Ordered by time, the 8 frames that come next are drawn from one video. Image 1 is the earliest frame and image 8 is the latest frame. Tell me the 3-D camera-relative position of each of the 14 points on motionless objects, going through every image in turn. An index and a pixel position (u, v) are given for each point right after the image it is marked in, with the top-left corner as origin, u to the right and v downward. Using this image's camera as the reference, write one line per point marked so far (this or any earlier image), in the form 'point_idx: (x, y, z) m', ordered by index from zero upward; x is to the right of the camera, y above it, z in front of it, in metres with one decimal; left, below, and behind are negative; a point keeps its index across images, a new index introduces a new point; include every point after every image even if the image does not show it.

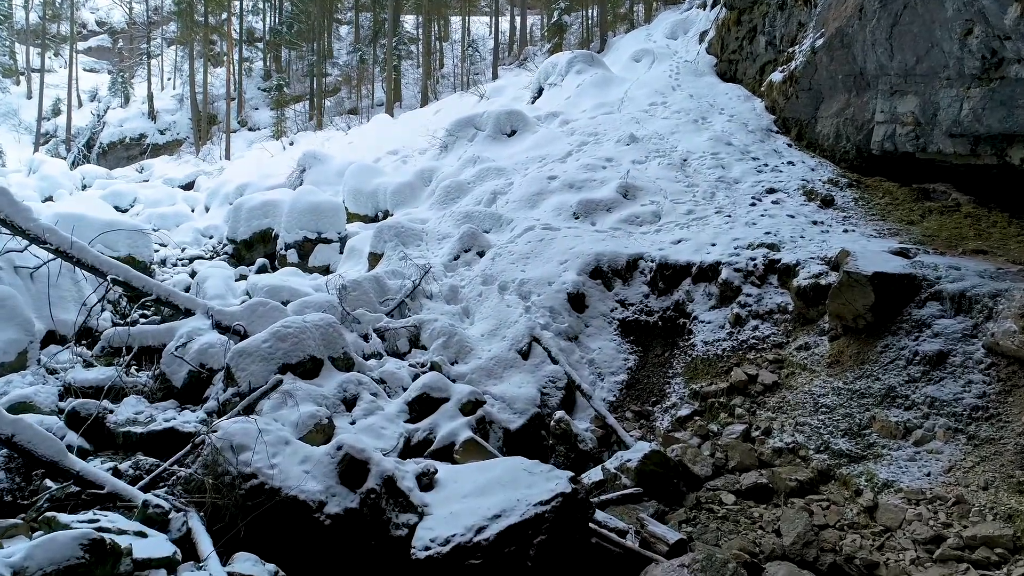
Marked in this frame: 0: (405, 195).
0: (-2.4, +2.0, +15.7) m
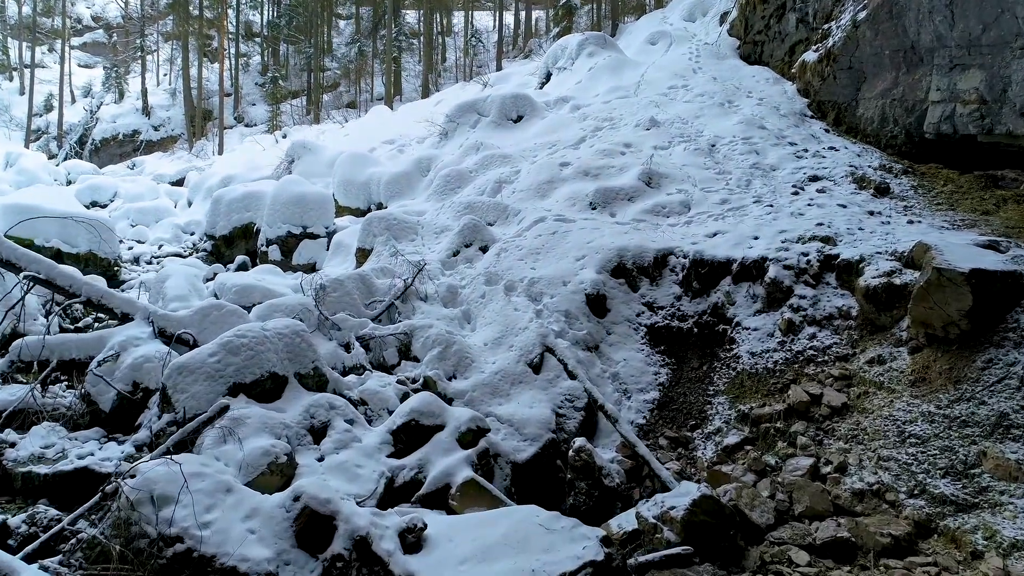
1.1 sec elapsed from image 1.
0: (-2.2, +2.0, +14.2) m
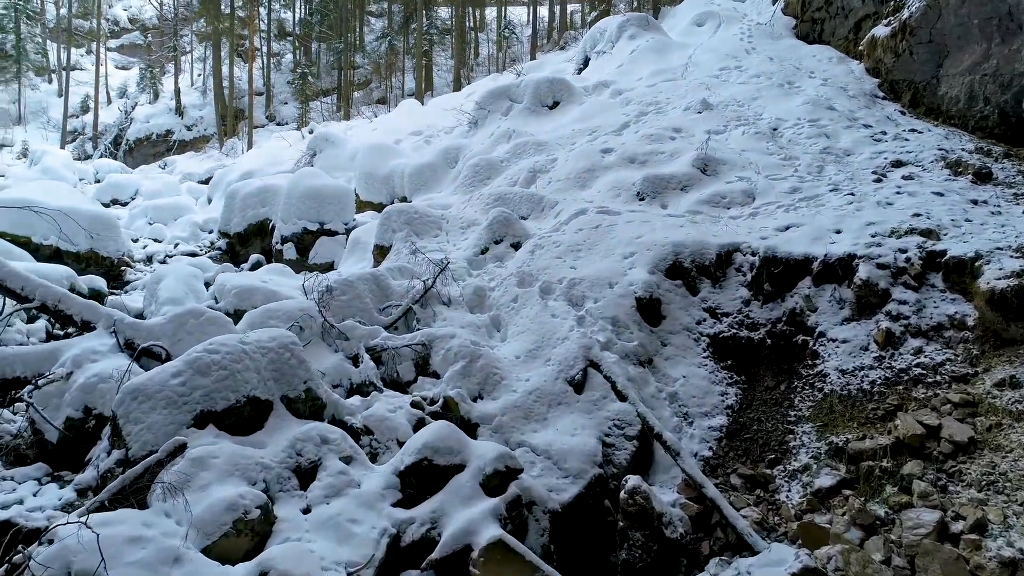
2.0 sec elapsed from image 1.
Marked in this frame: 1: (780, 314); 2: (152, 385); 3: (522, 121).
0: (-1.6, +2.0, +13.0) m
1: (+2.7, -0.3, +7.1) m
2: (-2.3, -0.6, +4.6) m
3: (+0.2, +3.3, +14.0) m
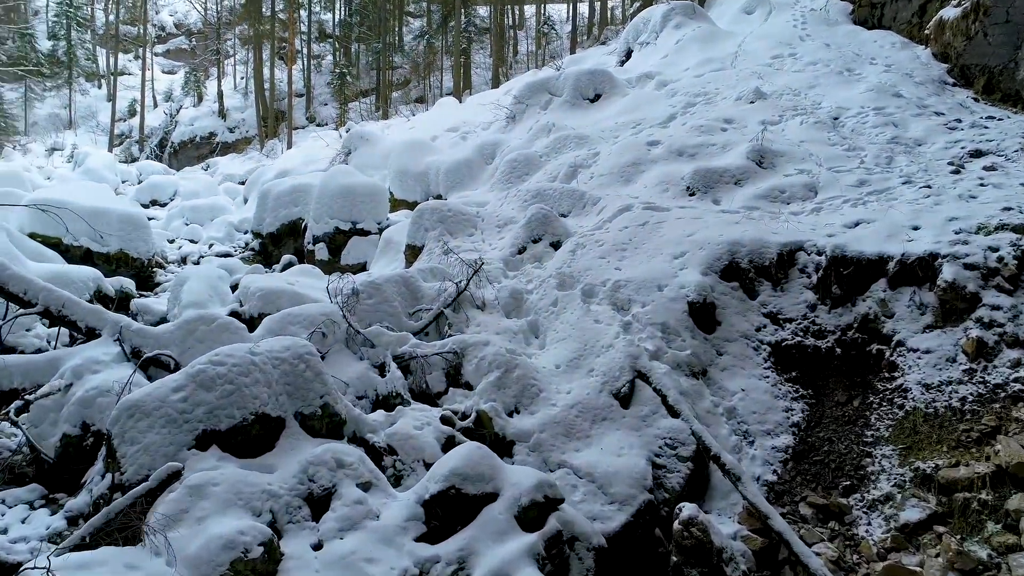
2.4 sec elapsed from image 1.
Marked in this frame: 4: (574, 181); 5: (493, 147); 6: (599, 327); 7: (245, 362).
0: (-0.9, +2.0, +12.5) m
1: (+3.0, -0.3, +6.4) m
2: (-2.1, -0.7, +4.1) m
3: (+0.9, +3.3, +13.4) m
4: (+0.9, +1.5, +10.0) m
5: (-0.4, +2.6, +13.1) m
6: (+0.8, -0.4, +6.6) m
7: (-1.6, -0.5, +4.4) m
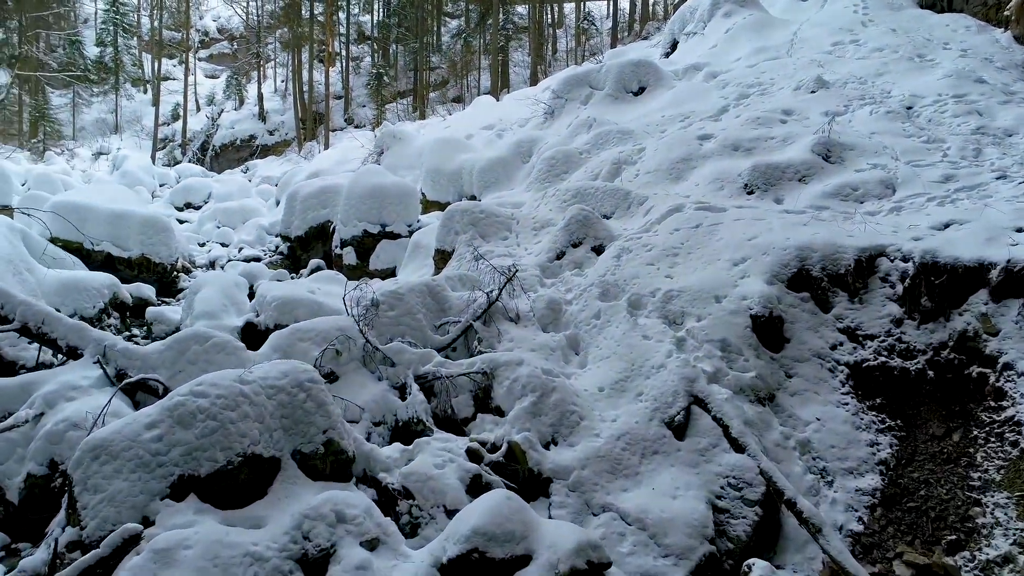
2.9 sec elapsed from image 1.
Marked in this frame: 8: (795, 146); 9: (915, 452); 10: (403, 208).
0: (-0.3, +1.9, +11.8) m
1: (+3.3, -0.4, +5.5) m
2: (-1.9, -0.7, +3.5) m
3: (+1.6, +3.2, +12.6) m
4: (+1.4, +1.4, +9.2) m
5: (+0.3, +2.5, +12.4) m
6: (+1.1, -0.5, +5.8) m
7: (-1.4, -0.5, +3.7) m
8: (+3.3, +1.7, +8.3) m
9: (+2.8, -1.1, +5.0) m
10: (-1.8, +1.3, +11.5) m
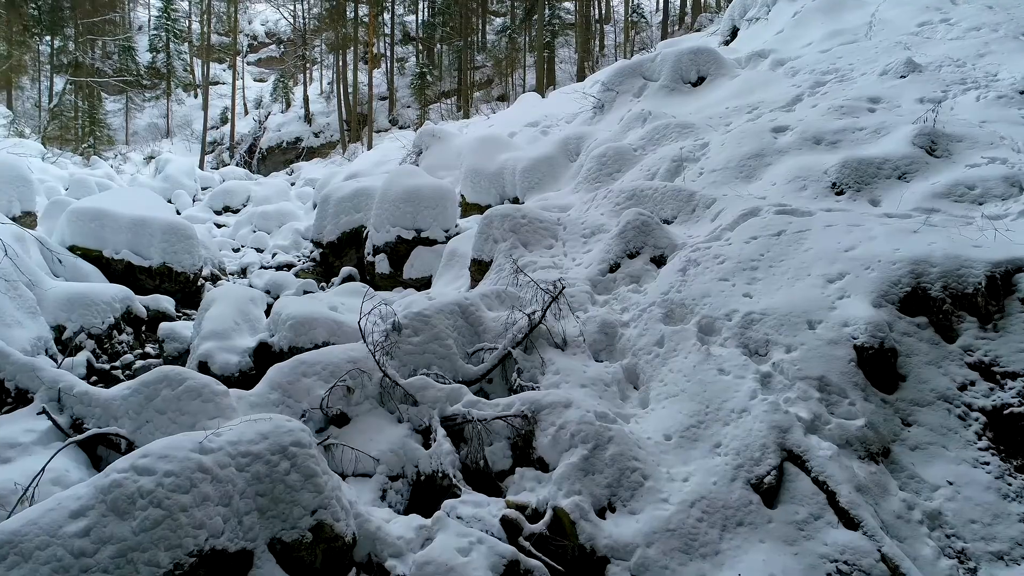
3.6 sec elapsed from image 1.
0: (+0.4, +1.7, +10.8) m
1: (+3.6, -0.5, +4.3) m
2: (-1.7, -0.9, +2.6) m
3: (+2.4, +3.0, +11.5) m
4: (+1.9, +1.2, +8.1) m
5: (+1.0, +2.3, +11.4) m
6: (+1.4, -0.6, +4.7) m
7: (-1.3, -0.7, +2.8) m
8: (+3.8, +1.5, +7.1) m
9: (+3.1, -1.3, +3.8) m
10: (-1.1, +1.1, +10.6) m
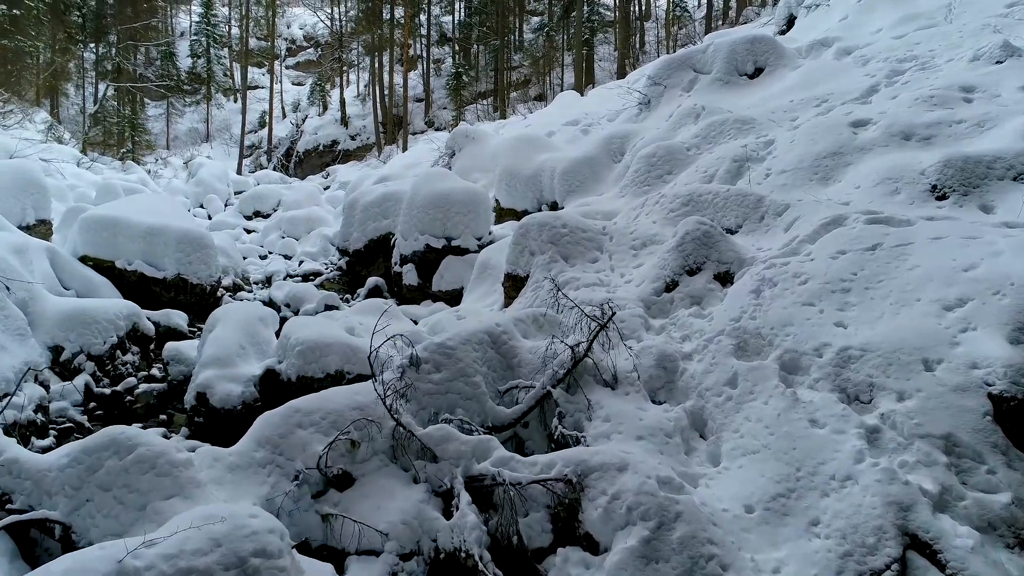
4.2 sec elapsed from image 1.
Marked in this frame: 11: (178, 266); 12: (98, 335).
0: (+1.0, +1.5, +9.9) m
1: (+3.8, -0.7, +3.2) m
2: (-1.6, -1.1, +1.8) m
3: (+2.9, +2.8, +10.5) m
4: (+2.3, +1.1, +7.1) m
5: (+1.6, +2.2, +10.4) m
6: (+1.6, -0.8, +3.8) m
7: (-1.1, -0.9, +2.0) m
8: (+4.1, +1.3, +6.1) m
9: (+3.2, -1.5, +2.8) m
10: (-0.5, +1.0, +9.8) m
11: (-4.5, +0.3, +9.6) m
12: (-4.2, -0.5, +7.2) m
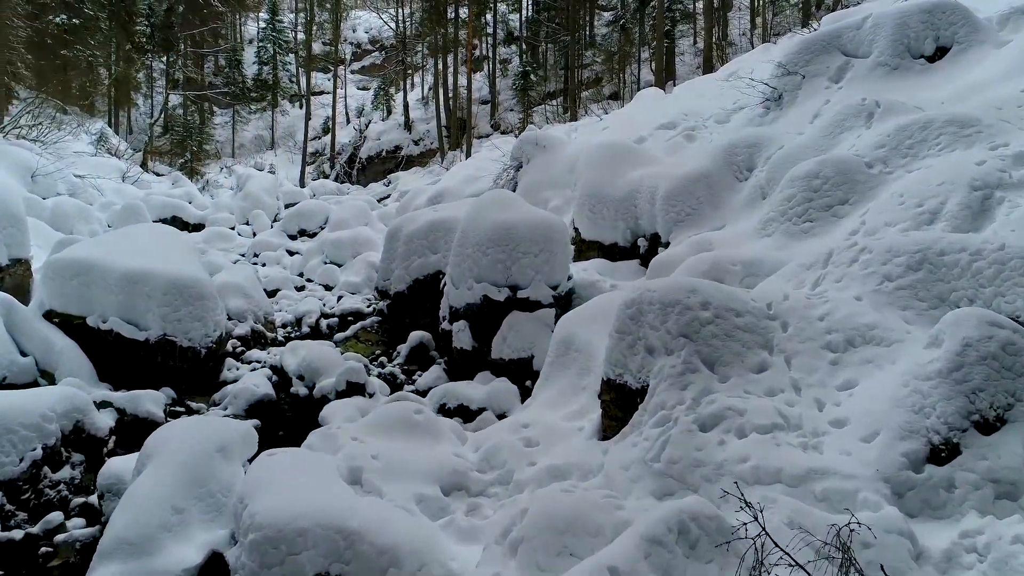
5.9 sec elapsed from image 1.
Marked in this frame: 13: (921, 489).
0: (+1.9, +0.9, +7.2) m
1: (+4.0, -1.4, +0.3) m
2: (-1.5, -1.7, -0.6) m
3: (+3.9, +2.1, +7.6) m
4: (+2.9, +0.4, +4.3) m
5: (+2.5, +1.5, +7.7) m
6: (+2.0, -1.5, +1.1) m
7: (-1.0, -1.5, -0.4) m
8: (+4.6, +0.7, +3.1) m
9: (+3.5, -2.1, -0.1) m
10: (+0.3, +0.3, +7.2) m
11: (-3.6, -0.4, +7.5) m
12: (-3.5, -1.1, +5.0) m
13: (+1.6, -0.8, +2.8) m
